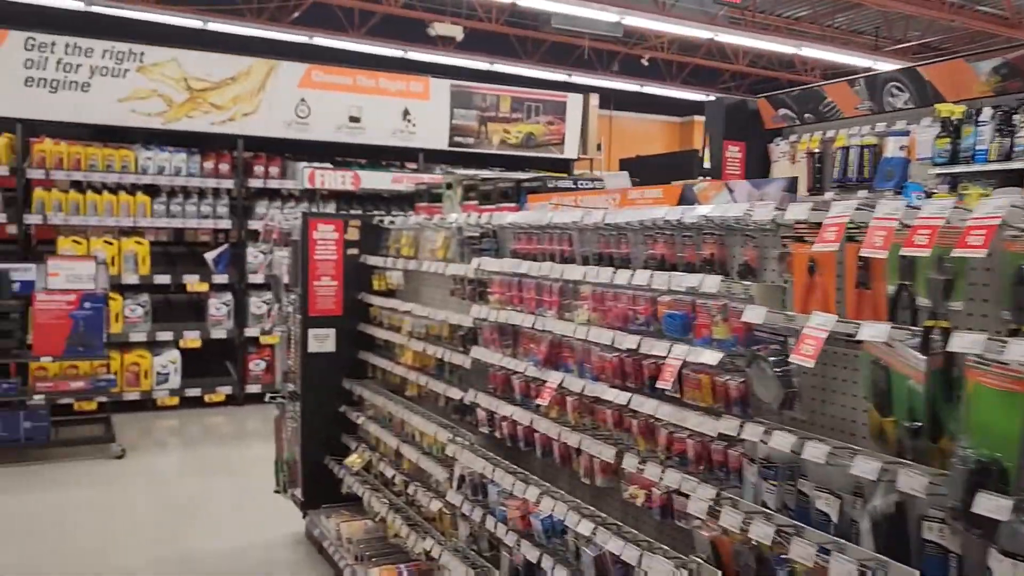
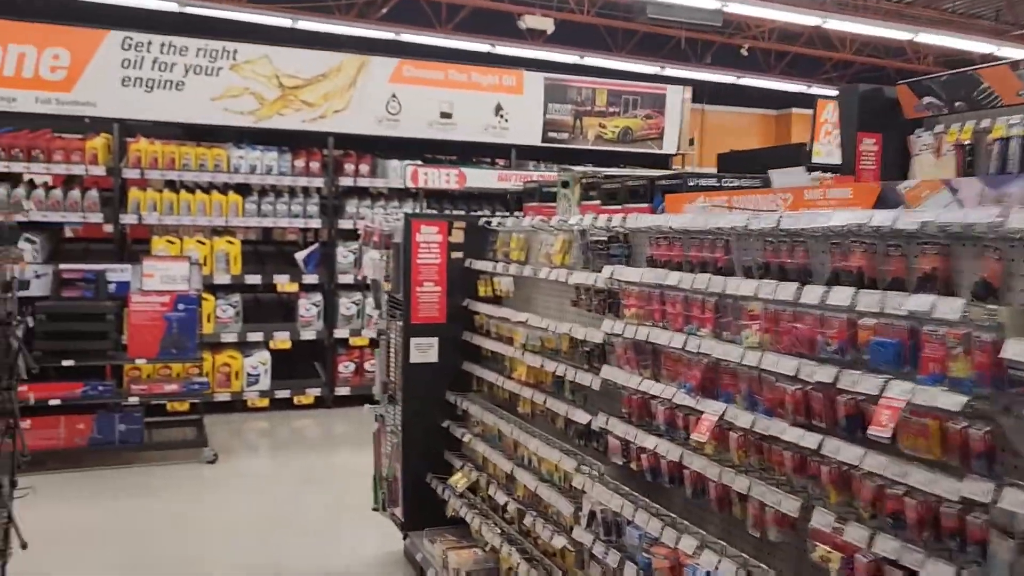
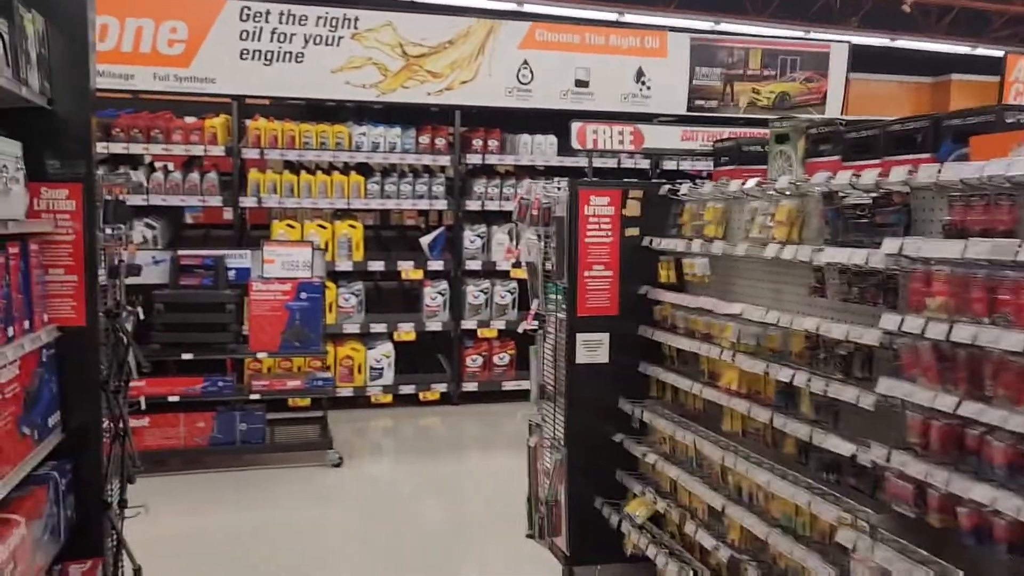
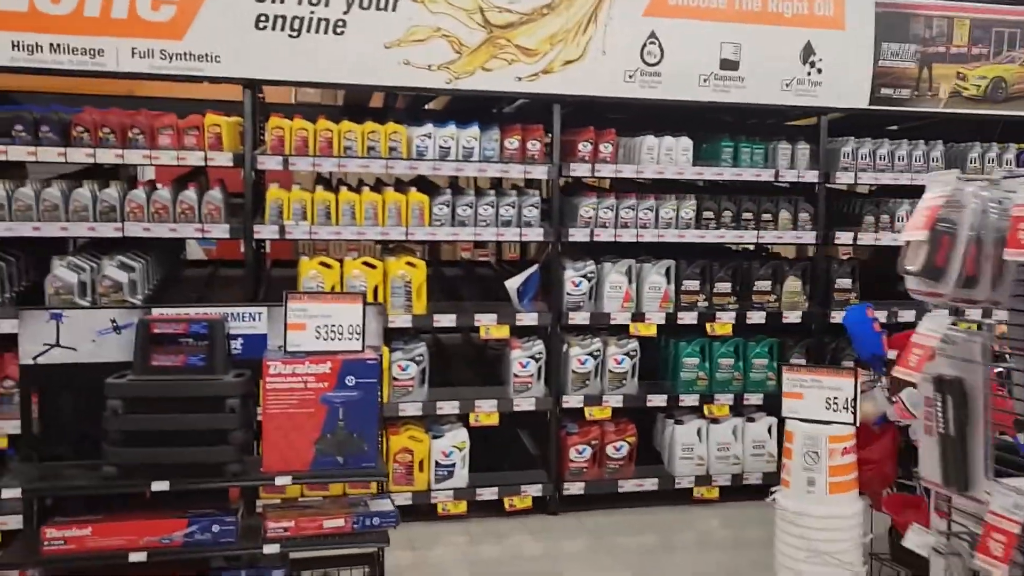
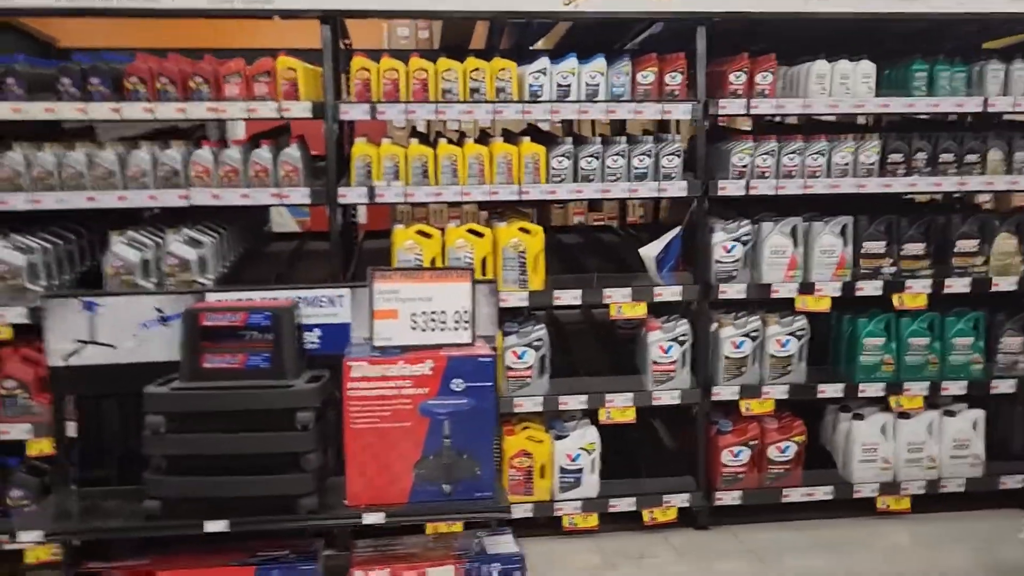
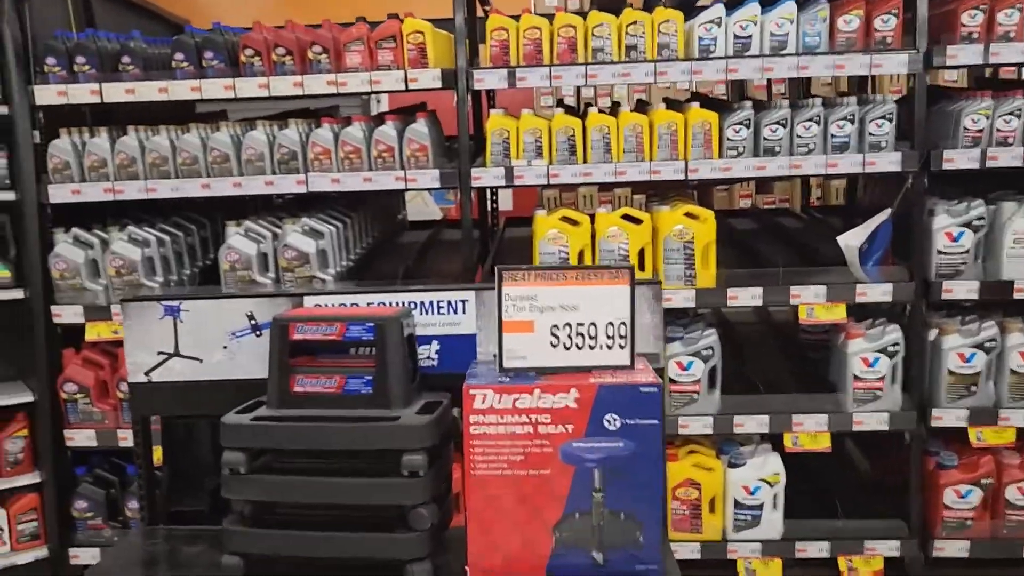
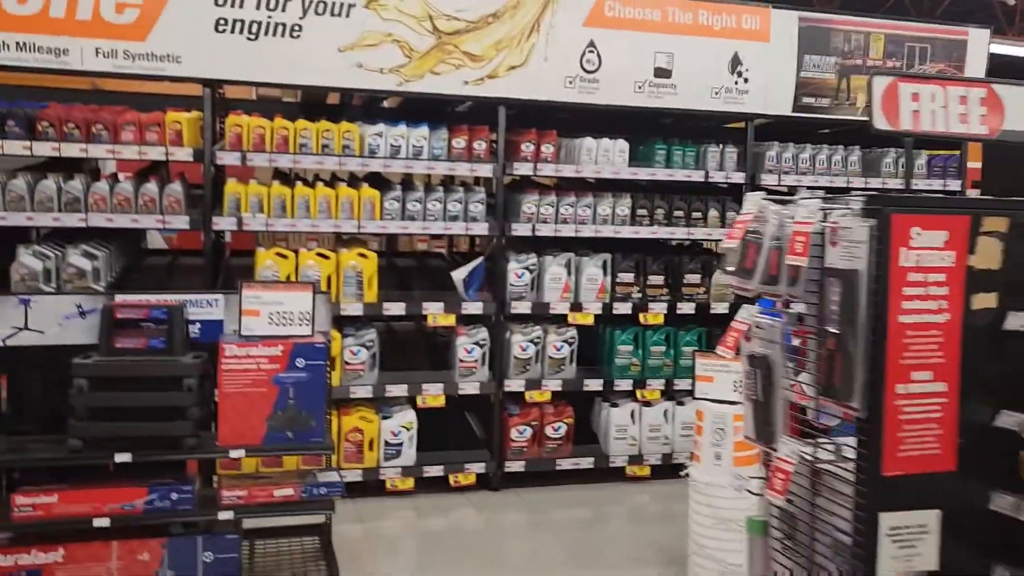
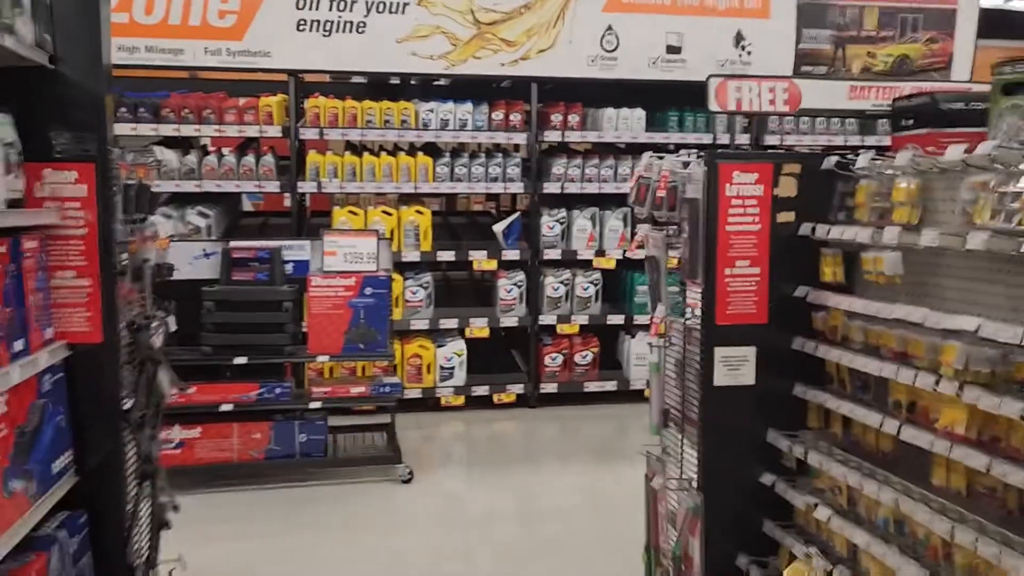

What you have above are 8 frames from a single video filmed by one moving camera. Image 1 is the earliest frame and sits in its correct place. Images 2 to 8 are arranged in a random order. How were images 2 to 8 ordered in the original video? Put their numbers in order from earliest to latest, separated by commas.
2, 3, 8, 7, 4, 5, 6
